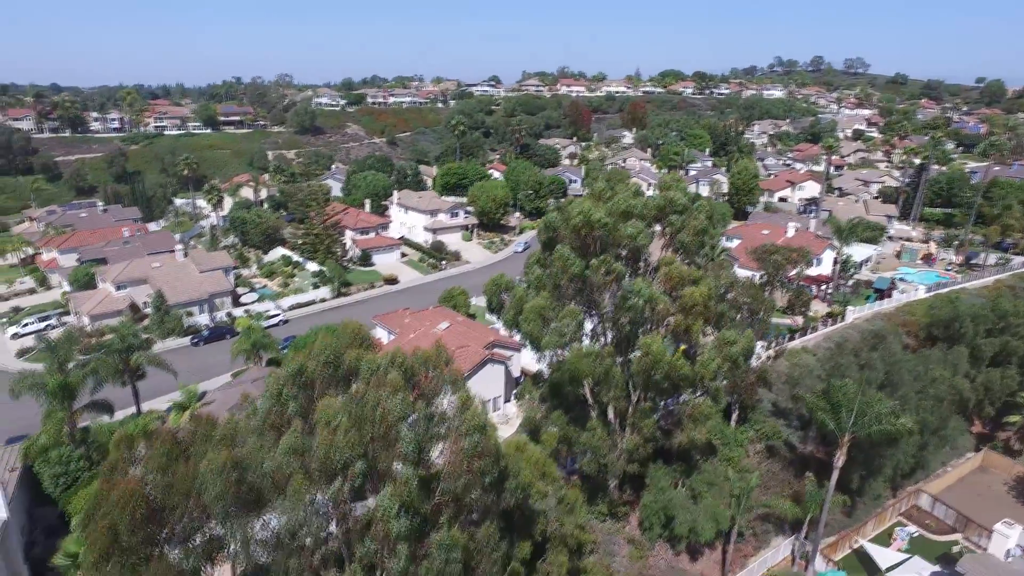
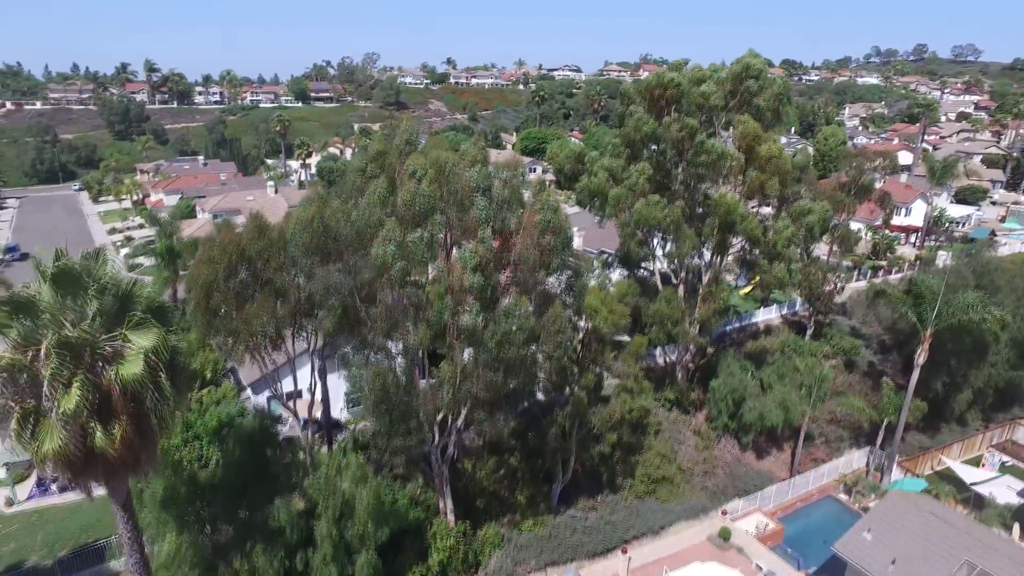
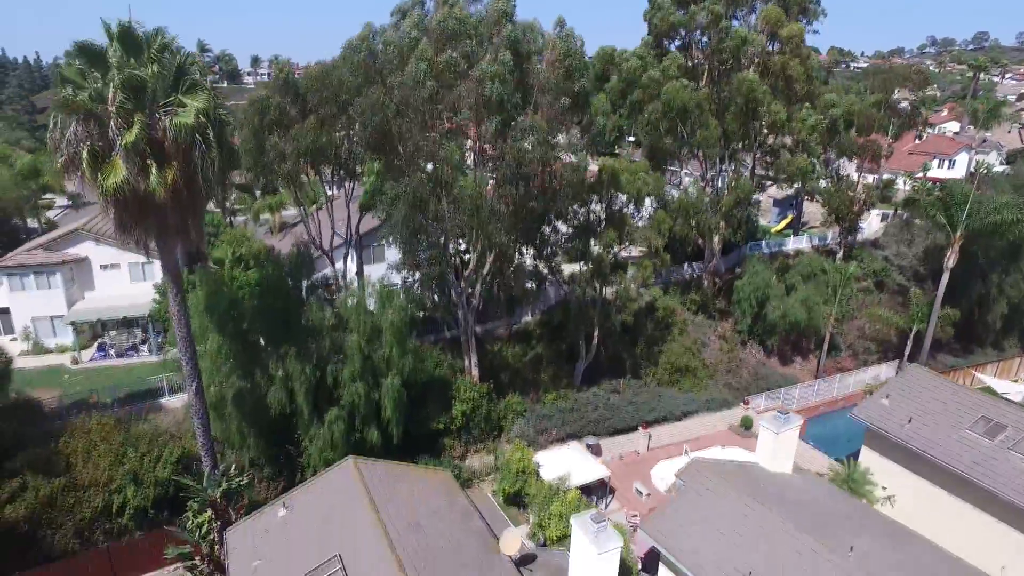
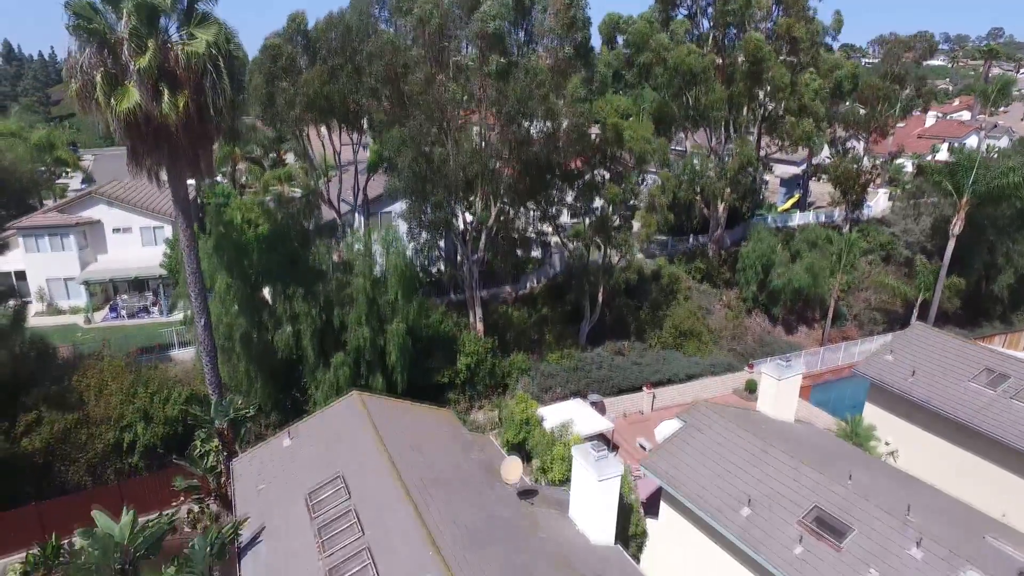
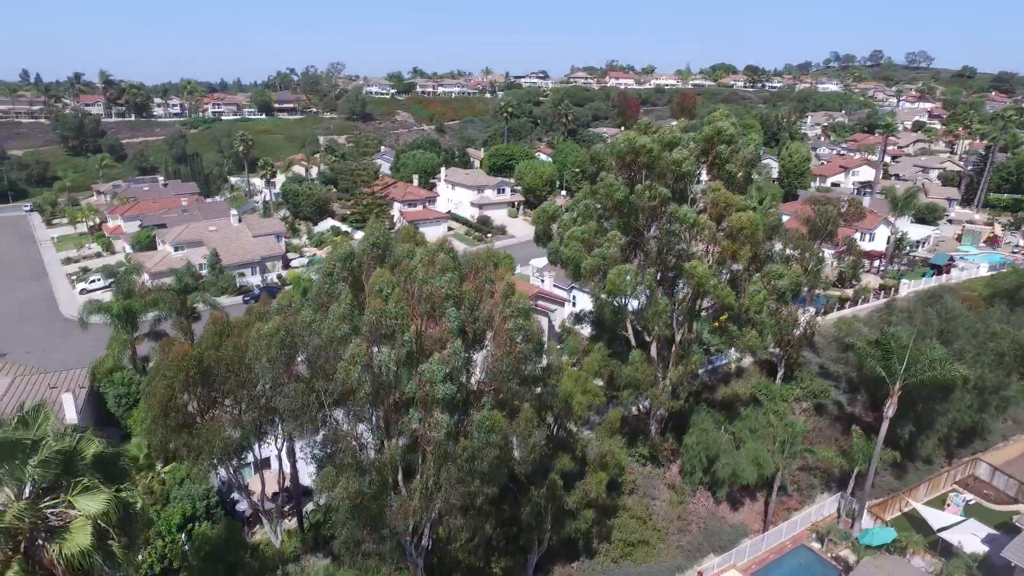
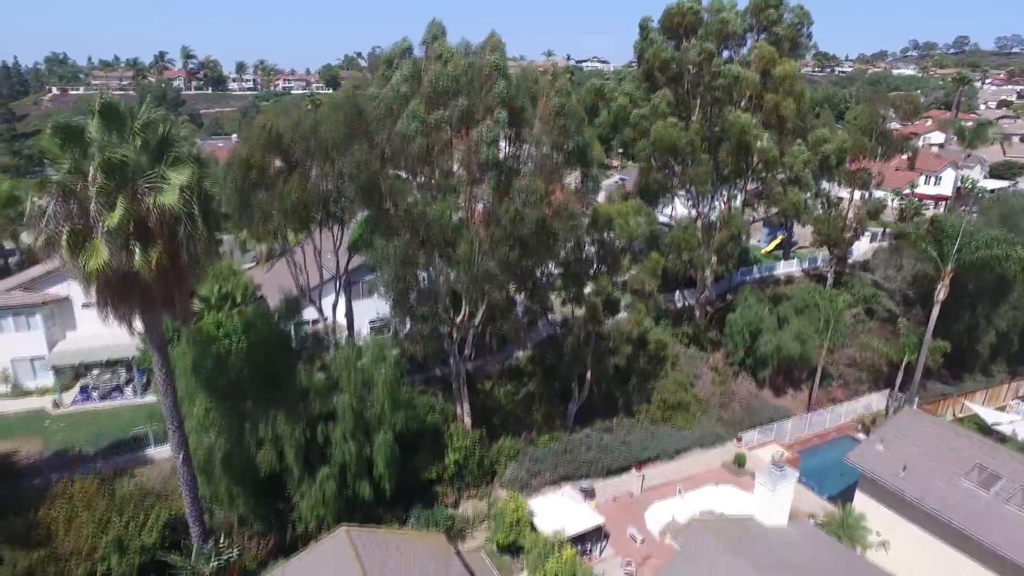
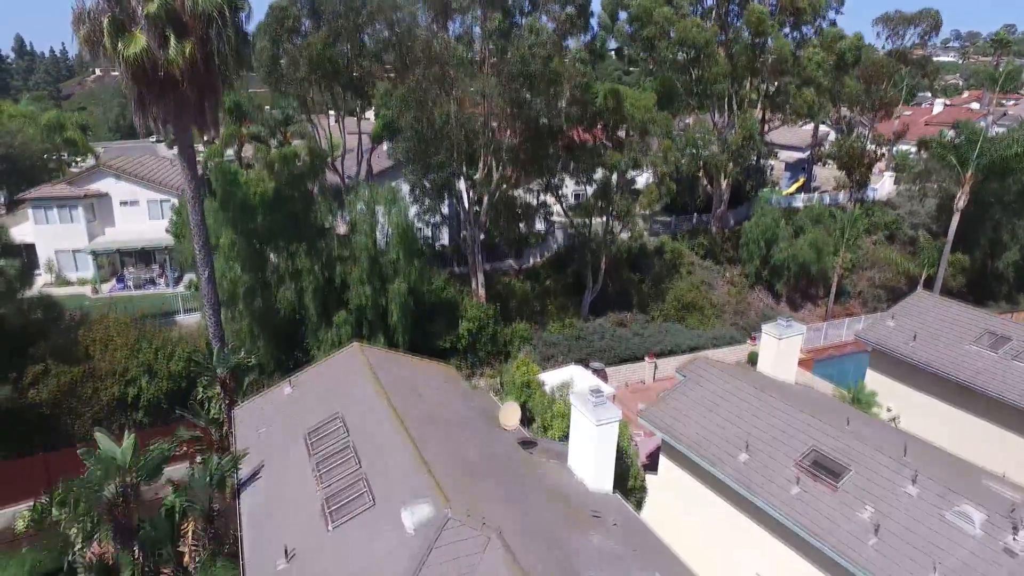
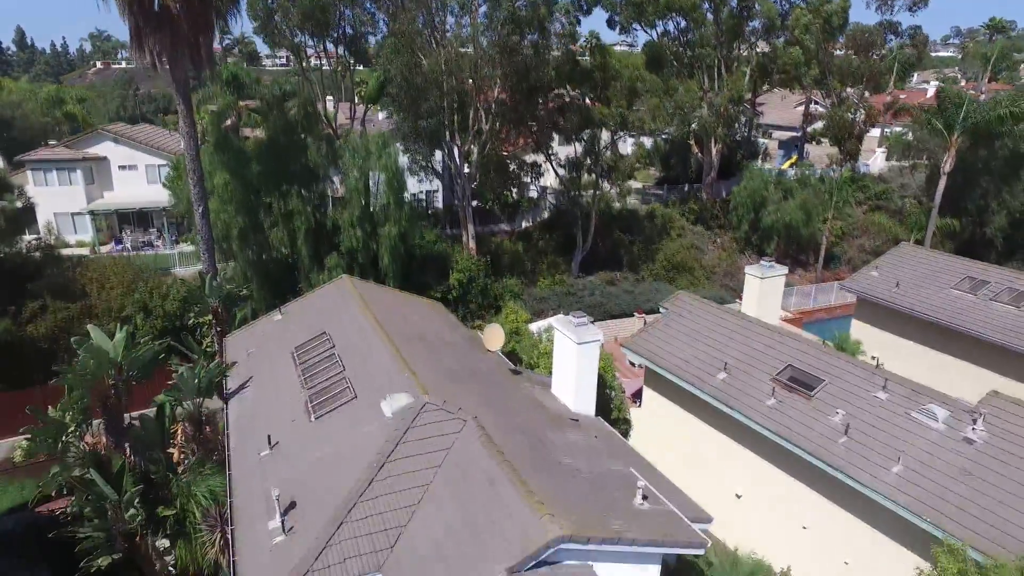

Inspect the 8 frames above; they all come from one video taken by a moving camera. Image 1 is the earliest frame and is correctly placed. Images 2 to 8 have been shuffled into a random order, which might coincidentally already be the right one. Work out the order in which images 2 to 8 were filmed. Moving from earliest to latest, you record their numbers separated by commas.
5, 2, 6, 3, 4, 7, 8
